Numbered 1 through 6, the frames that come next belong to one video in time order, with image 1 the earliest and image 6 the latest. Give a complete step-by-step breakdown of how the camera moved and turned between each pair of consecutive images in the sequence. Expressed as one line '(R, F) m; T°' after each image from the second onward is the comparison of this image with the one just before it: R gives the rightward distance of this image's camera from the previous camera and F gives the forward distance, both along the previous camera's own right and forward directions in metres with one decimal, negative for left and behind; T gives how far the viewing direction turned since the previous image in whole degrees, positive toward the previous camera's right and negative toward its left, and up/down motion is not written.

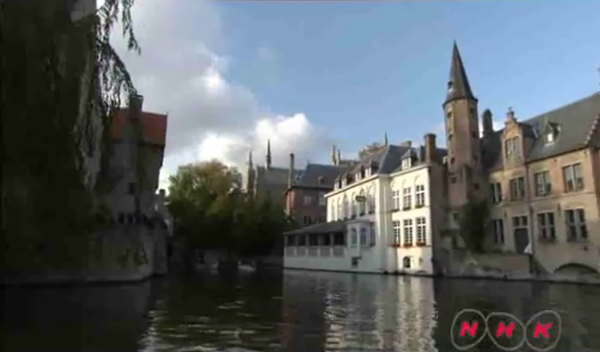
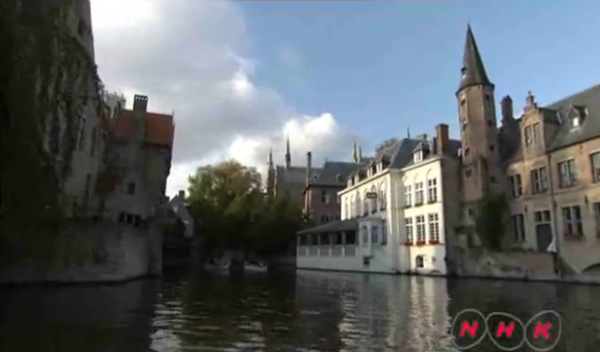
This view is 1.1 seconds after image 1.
(+0.7, +0.9) m; -3°
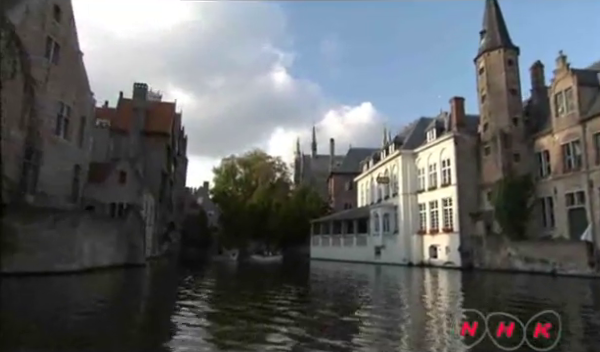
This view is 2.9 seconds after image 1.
(+1.1, +1.5) m; -4°
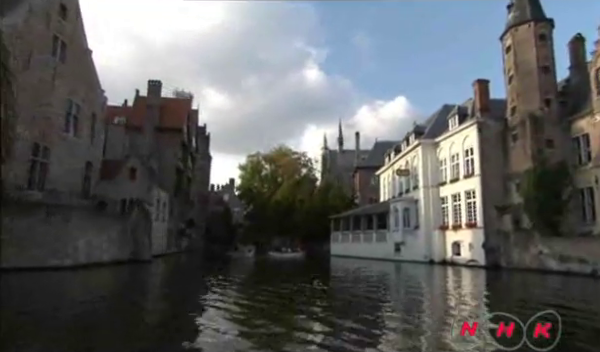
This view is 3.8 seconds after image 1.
(+0.6, +0.8) m; -4°
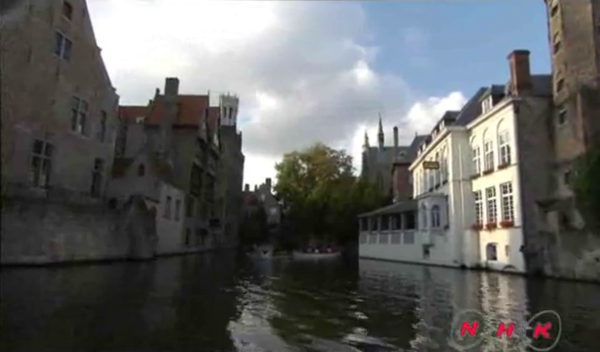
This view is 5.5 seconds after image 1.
(+1.0, +1.5) m; -6°
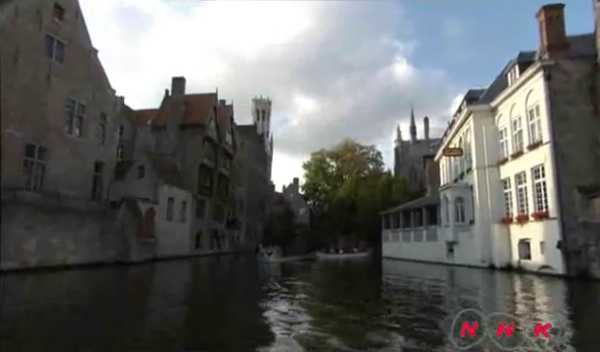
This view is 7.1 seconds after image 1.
(+0.9, +1.4) m; -5°
